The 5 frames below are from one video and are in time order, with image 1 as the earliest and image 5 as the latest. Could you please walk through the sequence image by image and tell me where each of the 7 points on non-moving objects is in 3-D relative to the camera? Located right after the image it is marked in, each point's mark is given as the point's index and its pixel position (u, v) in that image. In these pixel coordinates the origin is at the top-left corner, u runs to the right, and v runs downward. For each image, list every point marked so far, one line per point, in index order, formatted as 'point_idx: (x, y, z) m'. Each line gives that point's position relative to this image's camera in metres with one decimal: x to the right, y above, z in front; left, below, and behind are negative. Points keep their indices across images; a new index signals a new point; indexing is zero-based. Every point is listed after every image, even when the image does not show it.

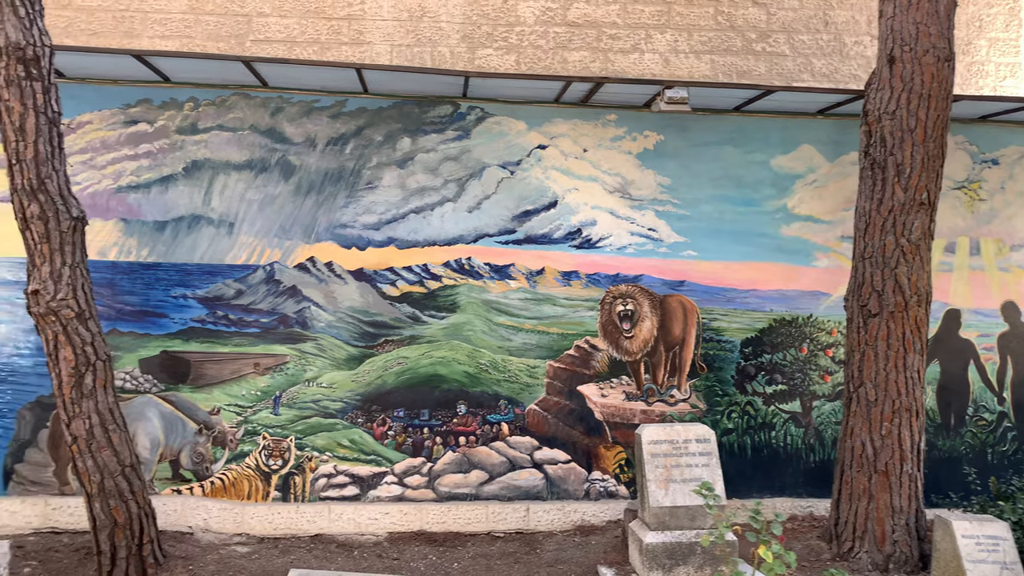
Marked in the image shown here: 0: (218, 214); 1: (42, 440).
0: (-2.1, +0.5, +5.6) m
1: (-3.1, -1.0, +5.3) m
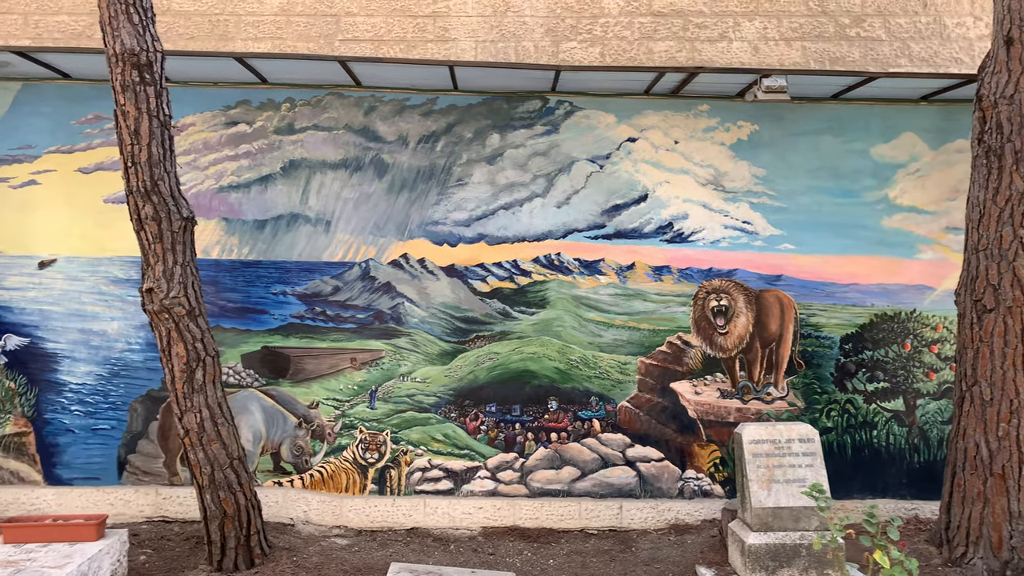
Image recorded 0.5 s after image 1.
0: (-1.4, +0.5, +5.7) m
1: (-2.5, -1.0, +5.5) m
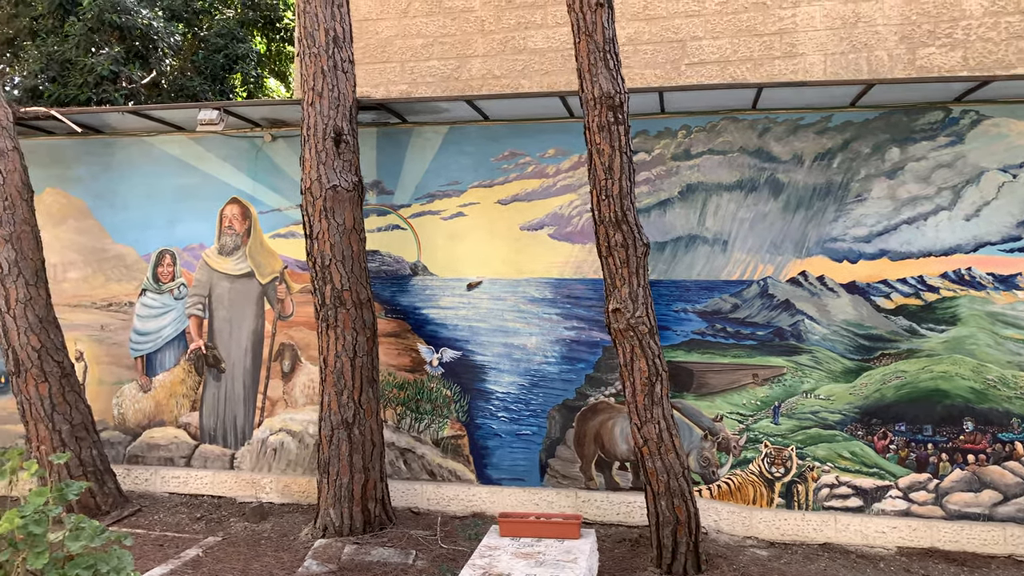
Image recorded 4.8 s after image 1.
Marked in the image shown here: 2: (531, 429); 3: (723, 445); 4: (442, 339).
0: (+1.5, +0.4, +5.9) m
1: (+0.4, -1.1, +6.0) m
2: (+0.1, -1.1, +6.0) m
3: (+1.5, -1.2, +5.8) m
4: (-0.5, -0.4, +6.2) m
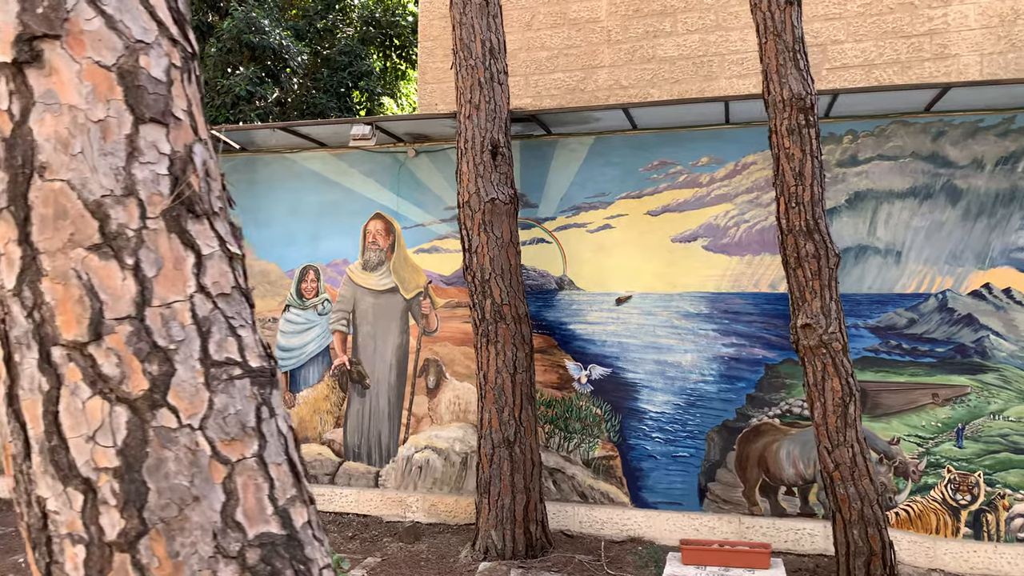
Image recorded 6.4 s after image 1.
0: (+2.6, +0.3, +5.6) m
1: (+1.6, -1.2, +5.7) m
2: (+1.3, -1.2, +5.8) m
3: (+2.7, -1.2, +5.5) m
4: (+0.6, -0.5, +6.0) m
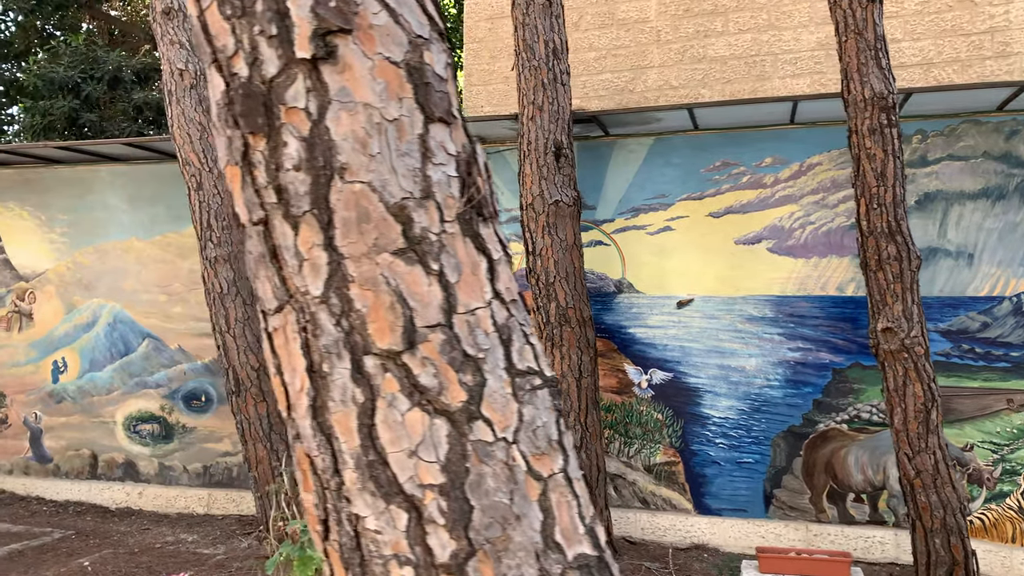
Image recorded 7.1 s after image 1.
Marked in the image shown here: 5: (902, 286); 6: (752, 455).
0: (+3.1, +0.3, +5.5) m
1: (+2.0, -1.3, +5.6) m
2: (+1.7, -1.2, +5.7) m
3: (+3.1, -1.3, +5.3) m
4: (+1.0, -0.5, +5.9) m
5: (+2.1, 0.0, +4.4) m
6: (+1.7, -1.2, +5.7) m
